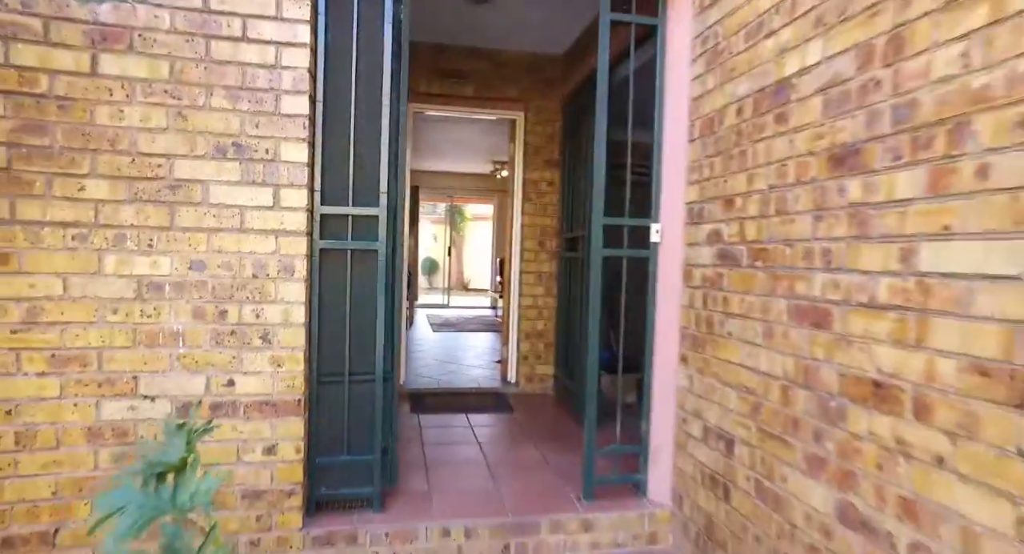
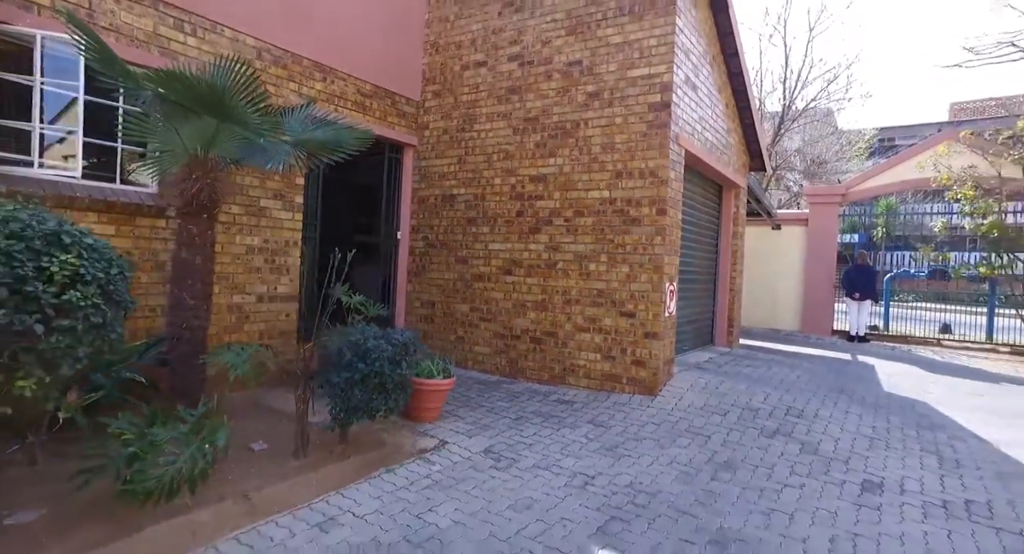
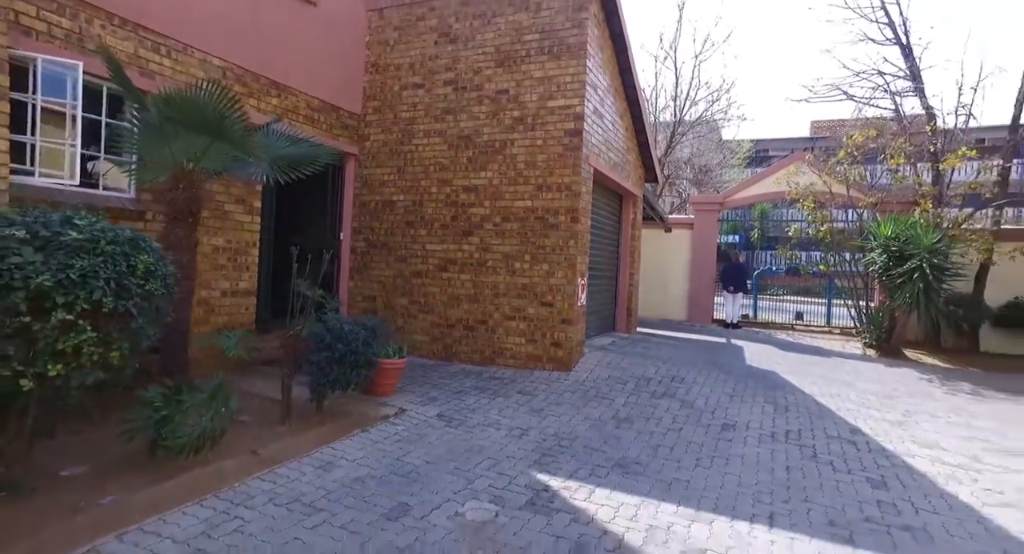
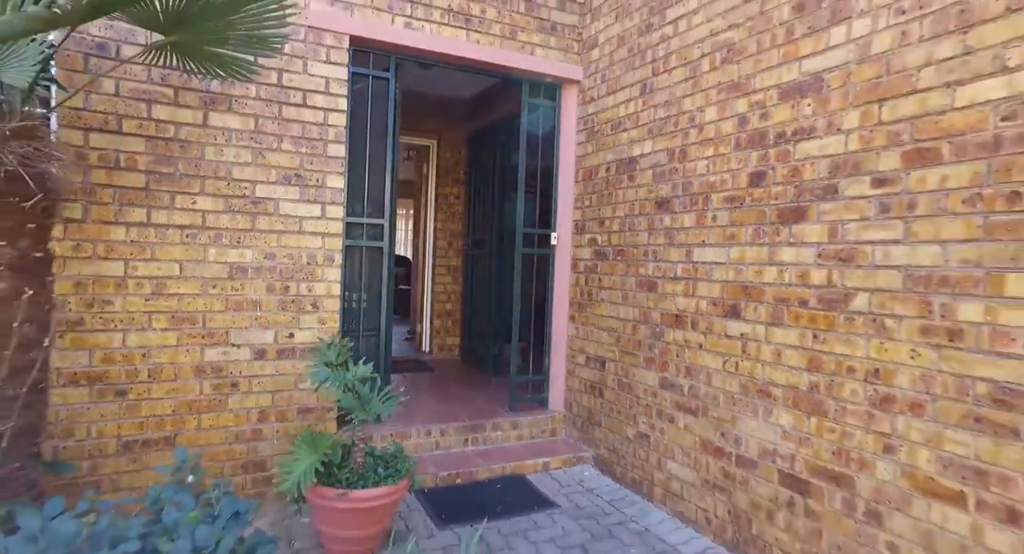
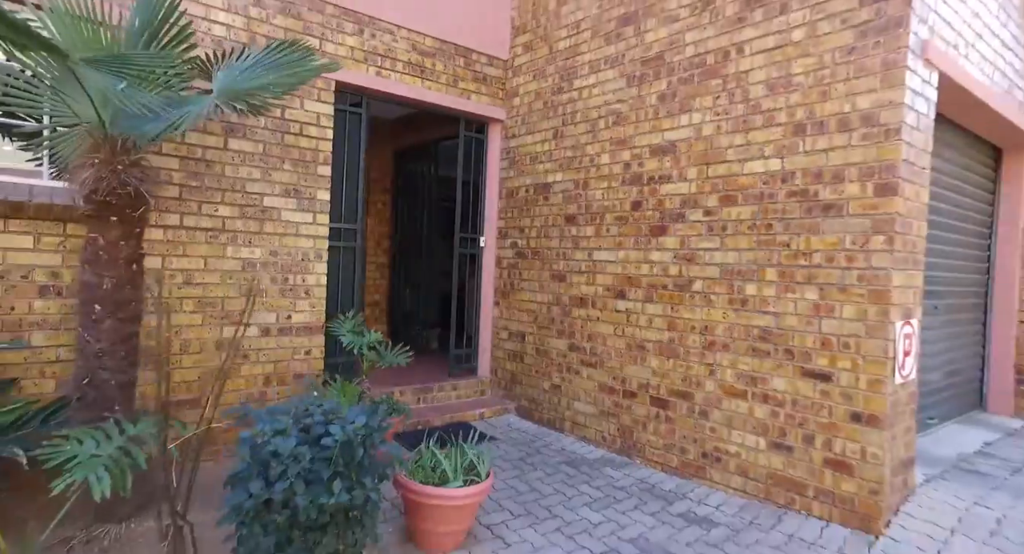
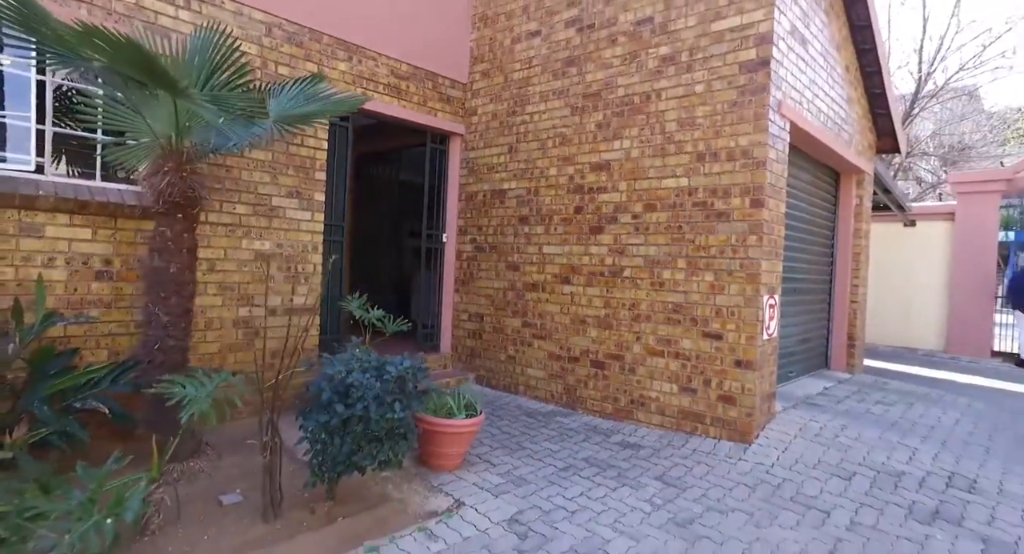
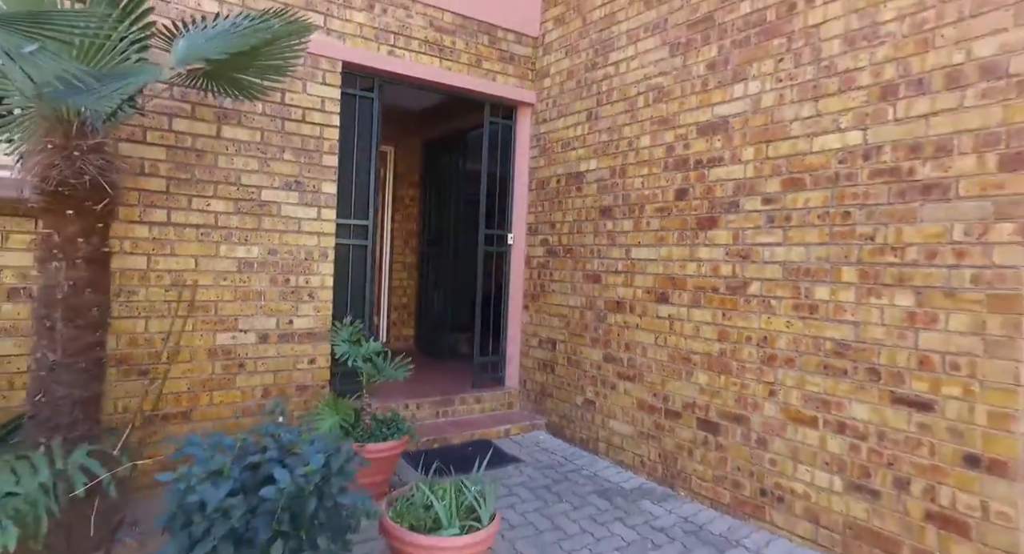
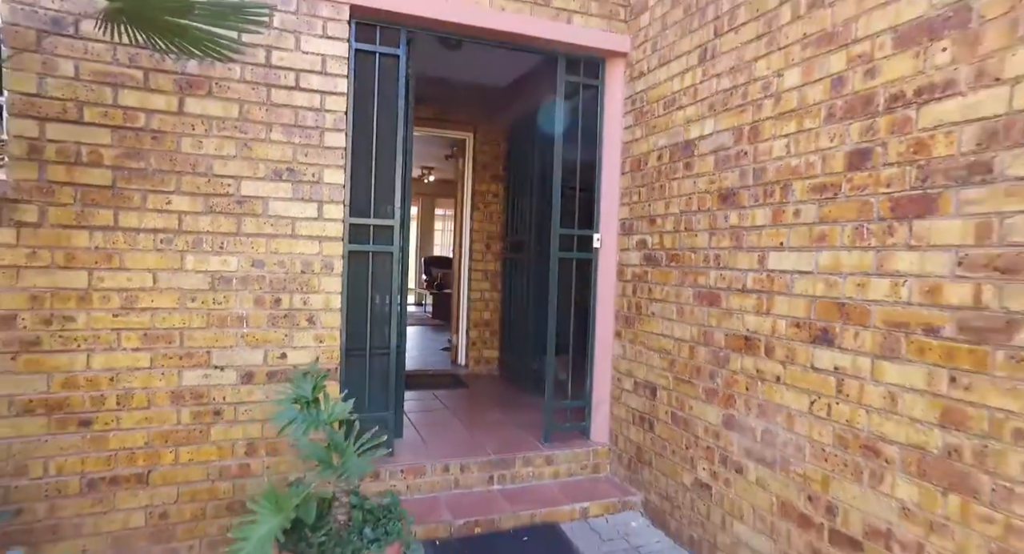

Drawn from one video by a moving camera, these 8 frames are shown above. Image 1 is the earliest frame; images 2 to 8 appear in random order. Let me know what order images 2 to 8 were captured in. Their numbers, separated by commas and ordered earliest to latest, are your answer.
8, 4, 7, 5, 6, 2, 3
